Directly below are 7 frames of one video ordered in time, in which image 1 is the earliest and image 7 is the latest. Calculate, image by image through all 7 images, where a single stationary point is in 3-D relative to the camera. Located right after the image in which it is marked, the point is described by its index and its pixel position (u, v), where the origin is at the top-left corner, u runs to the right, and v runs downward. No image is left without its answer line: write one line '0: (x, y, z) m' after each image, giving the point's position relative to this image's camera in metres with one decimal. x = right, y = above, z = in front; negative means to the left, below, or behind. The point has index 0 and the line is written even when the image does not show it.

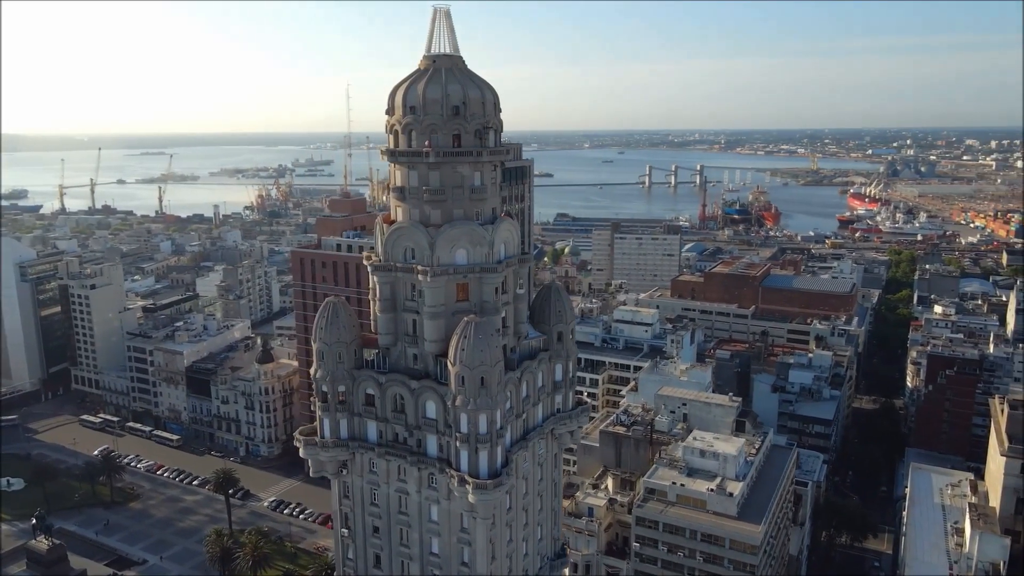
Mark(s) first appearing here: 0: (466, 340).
0: (-1.3, -1.4, +20.0) m
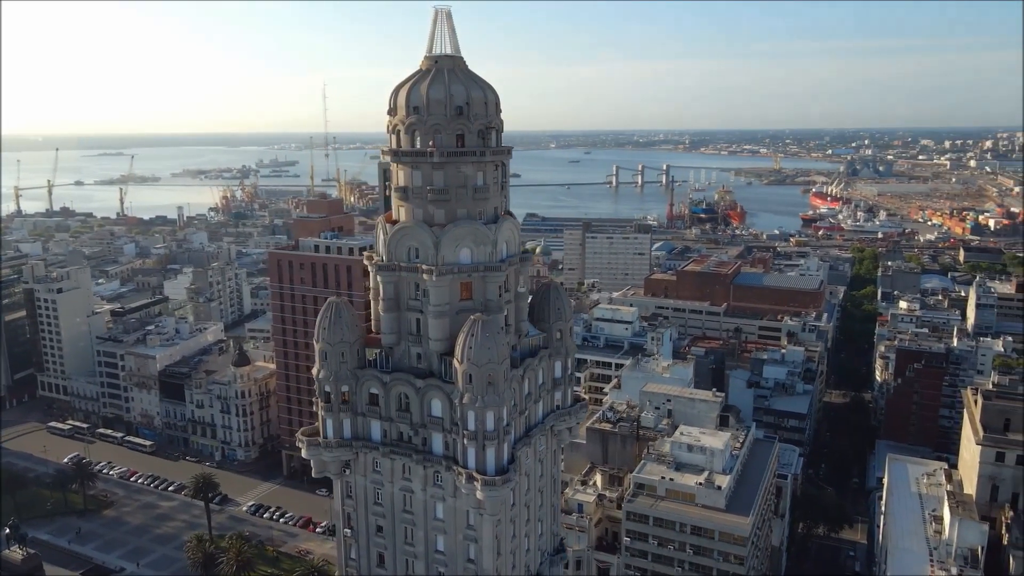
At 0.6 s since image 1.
0: (-1.1, -1.4, +20.2) m
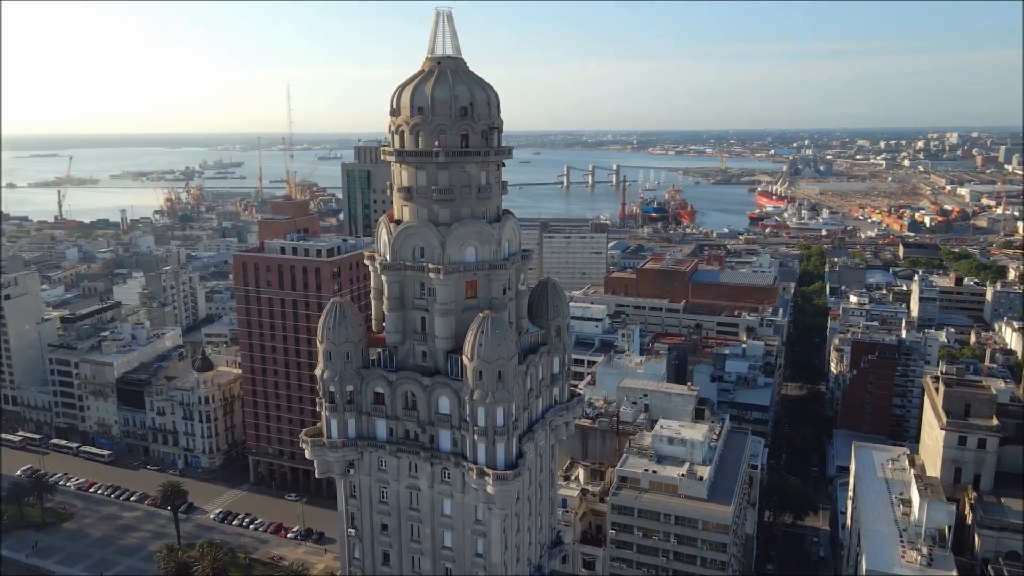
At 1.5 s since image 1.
0: (-0.8, -1.3, +20.5) m
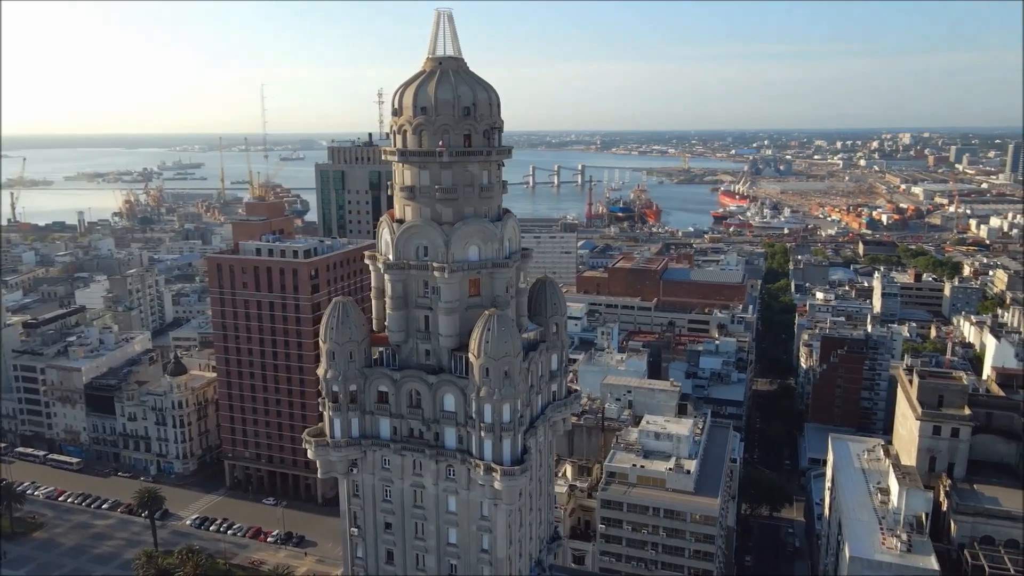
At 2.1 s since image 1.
0: (-0.6, -1.3, +20.7) m
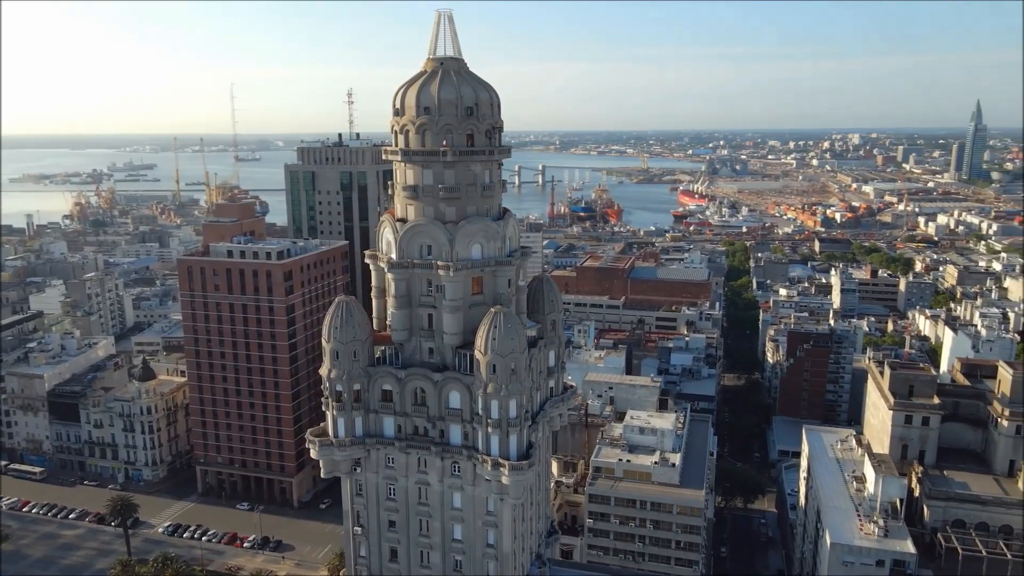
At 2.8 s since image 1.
0: (-0.5, -1.2, +21.0) m
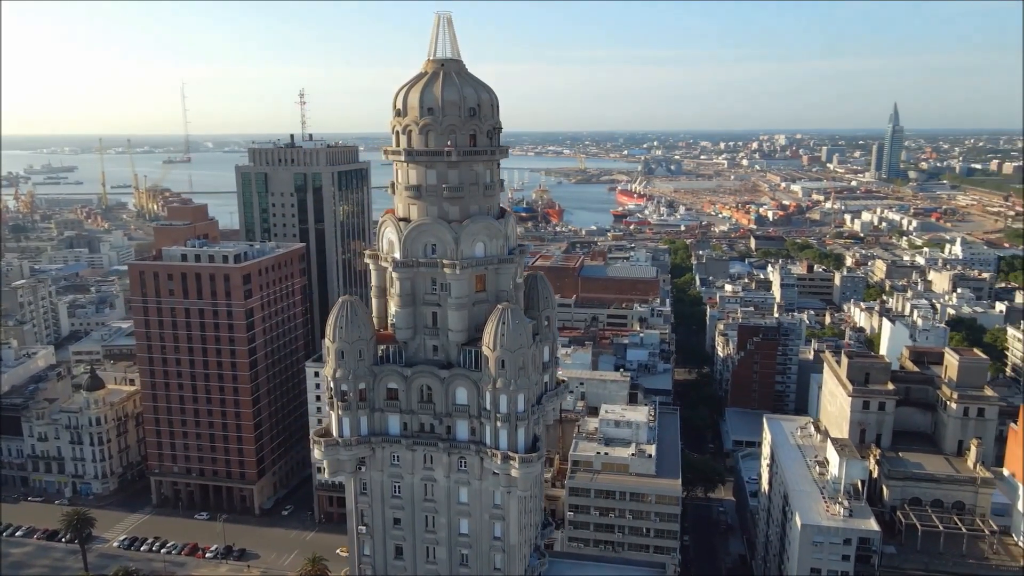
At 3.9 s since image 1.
0: (-0.2, -1.1, +21.4) m
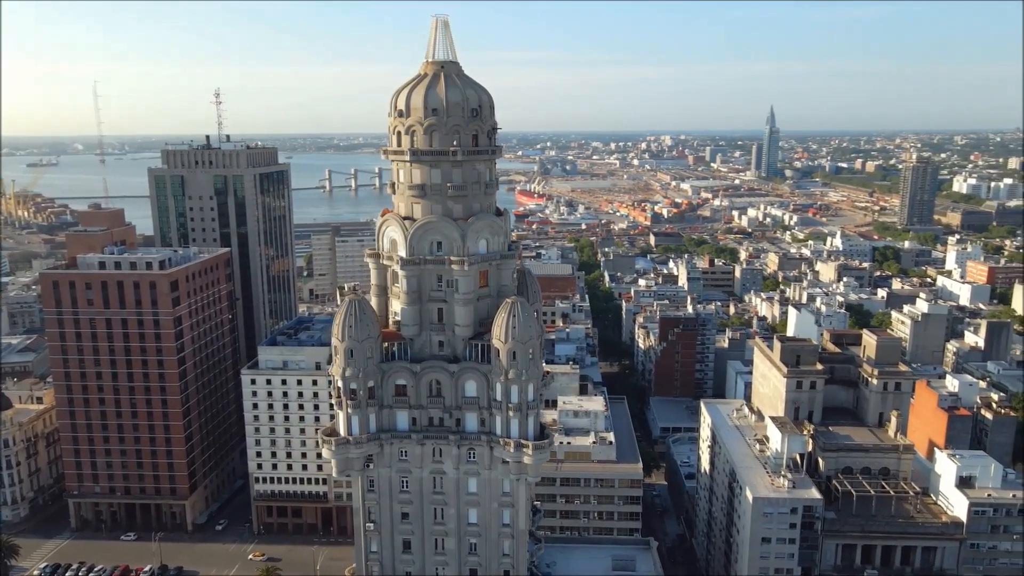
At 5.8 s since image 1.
0: (+0.1, -0.9, +22.3) m
